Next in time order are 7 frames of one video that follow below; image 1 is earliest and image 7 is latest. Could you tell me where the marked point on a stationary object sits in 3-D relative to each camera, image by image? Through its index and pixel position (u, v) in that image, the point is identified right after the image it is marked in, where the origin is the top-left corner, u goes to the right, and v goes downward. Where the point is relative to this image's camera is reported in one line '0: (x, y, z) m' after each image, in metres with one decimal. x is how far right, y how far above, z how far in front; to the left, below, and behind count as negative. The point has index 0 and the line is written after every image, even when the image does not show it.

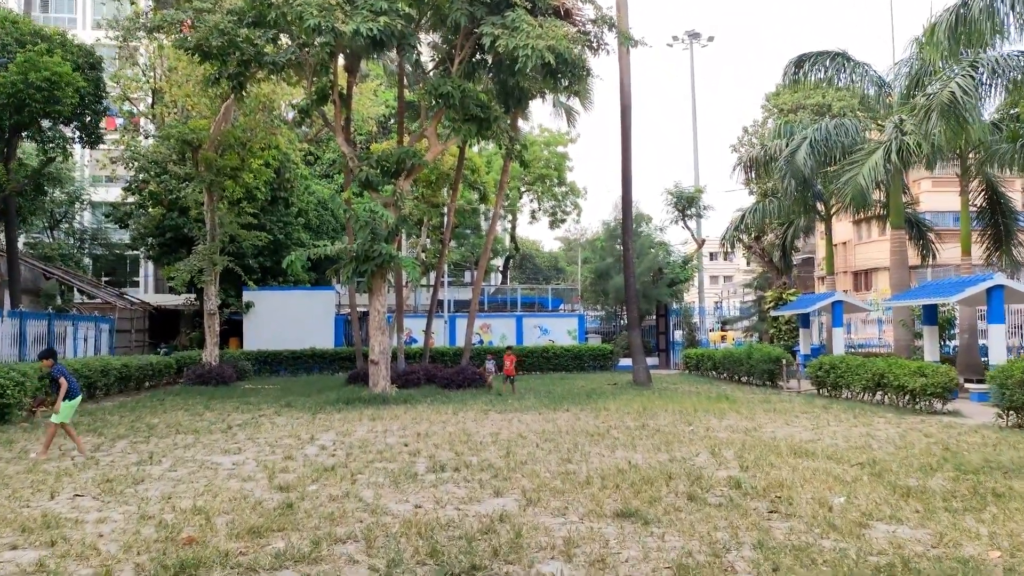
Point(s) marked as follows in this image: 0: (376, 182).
0: (-2.7, +2.1, +16.2) m
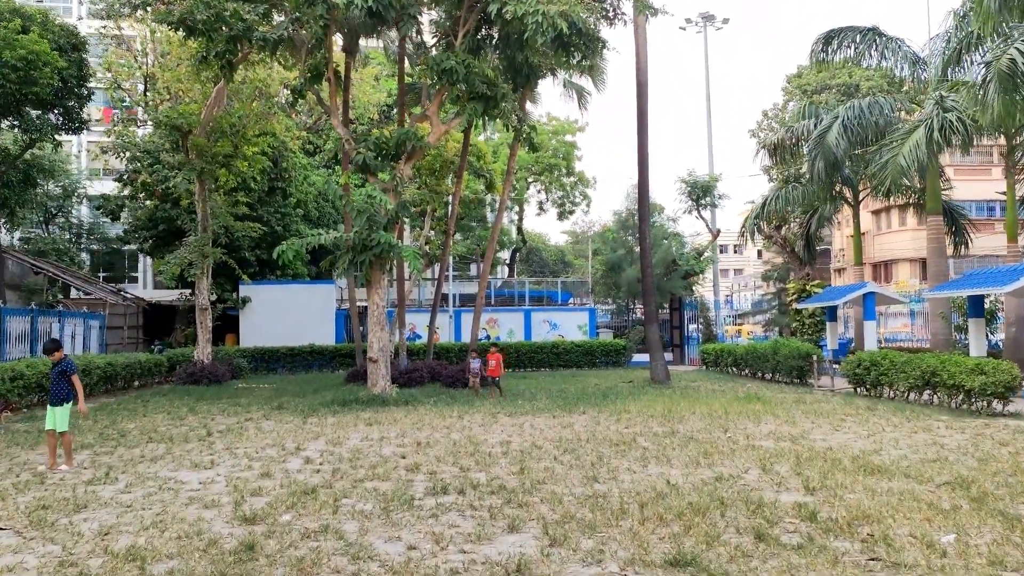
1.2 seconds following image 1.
0: (-2.5, +2.2, +15.0) m
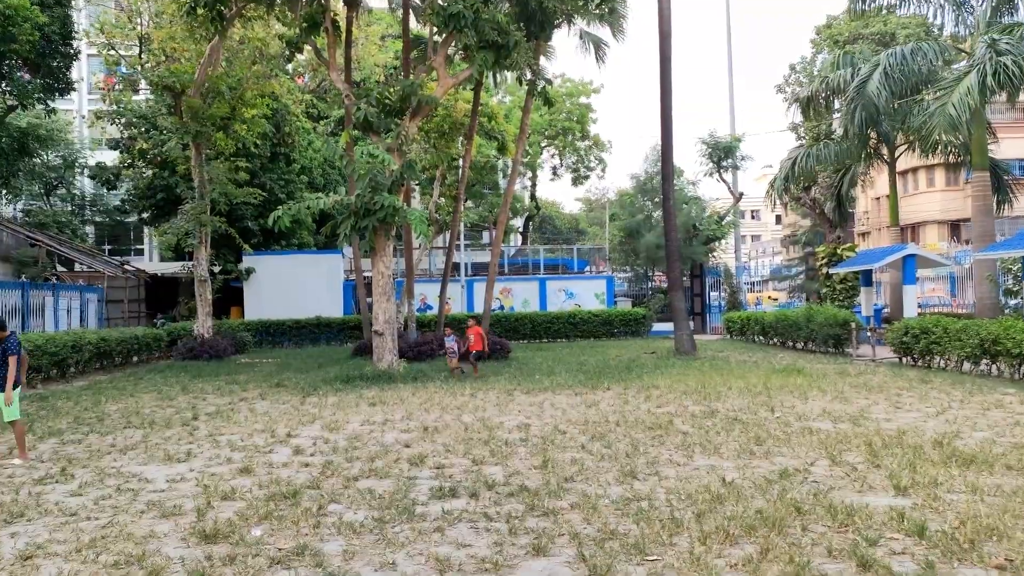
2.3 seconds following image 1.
0: (-2.3, +2.8, +13.9) m
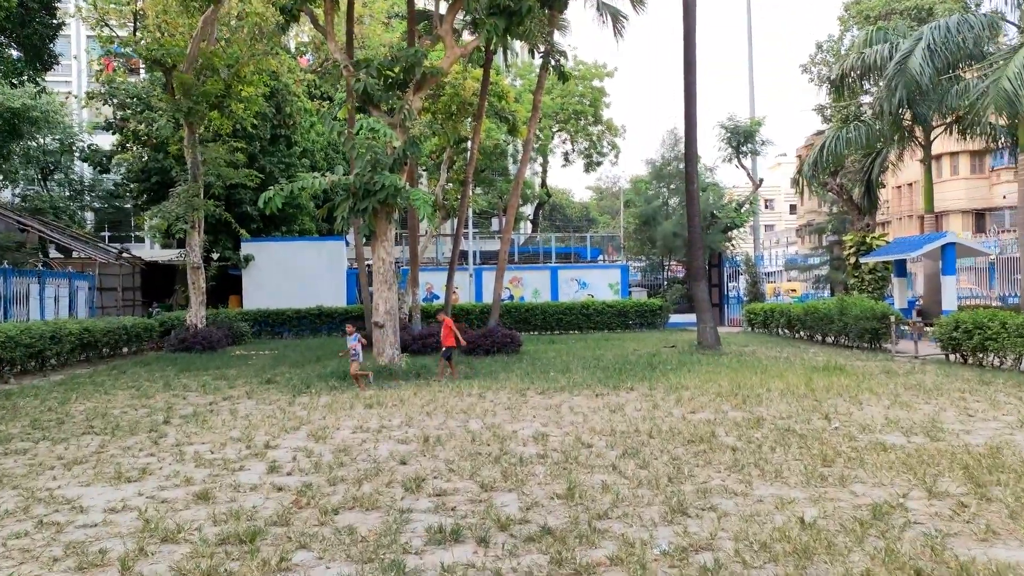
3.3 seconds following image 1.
0: (-2.1, +3.0, +12.7) m
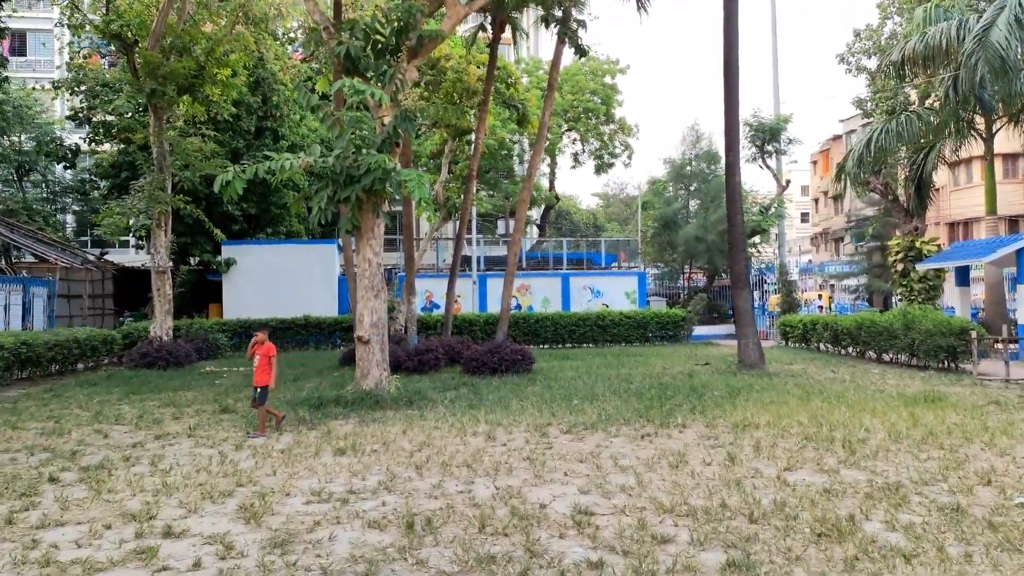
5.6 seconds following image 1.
0: (-1.9, +2.9, +10.6) m
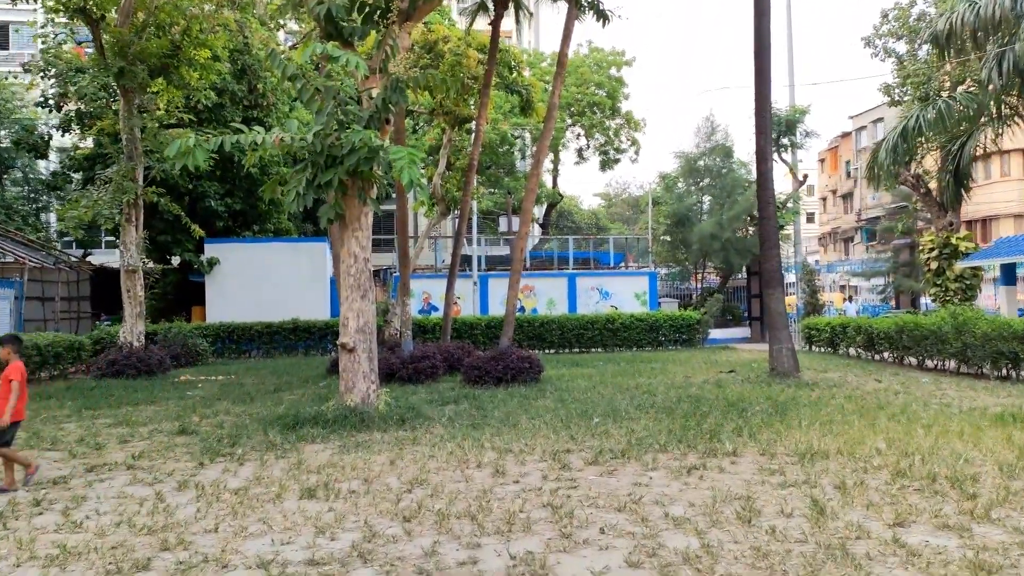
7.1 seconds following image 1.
0: (-1.8, +2.9, +9.2) m
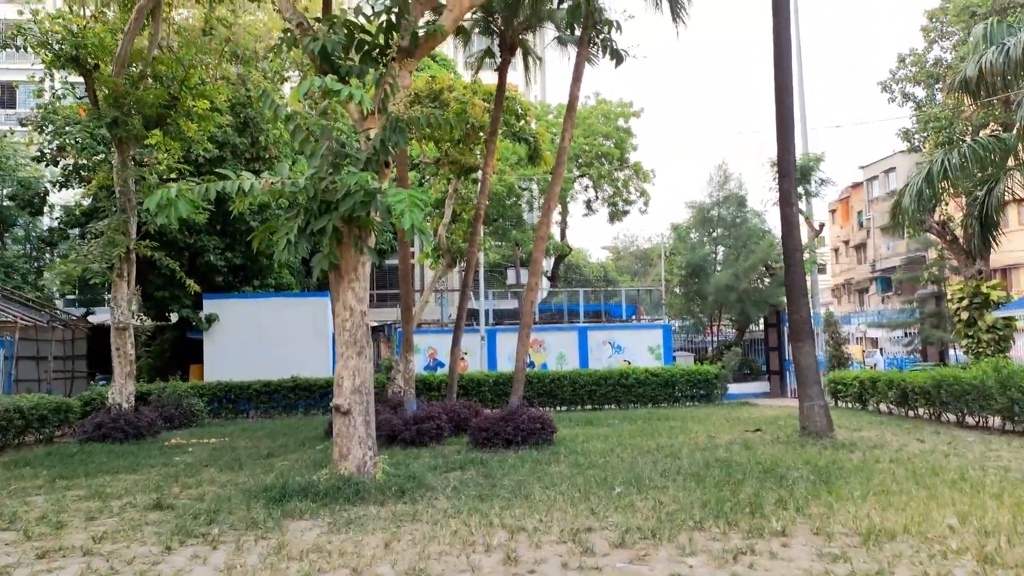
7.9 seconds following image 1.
0: (-1.7, +2.3, +8.6) m
